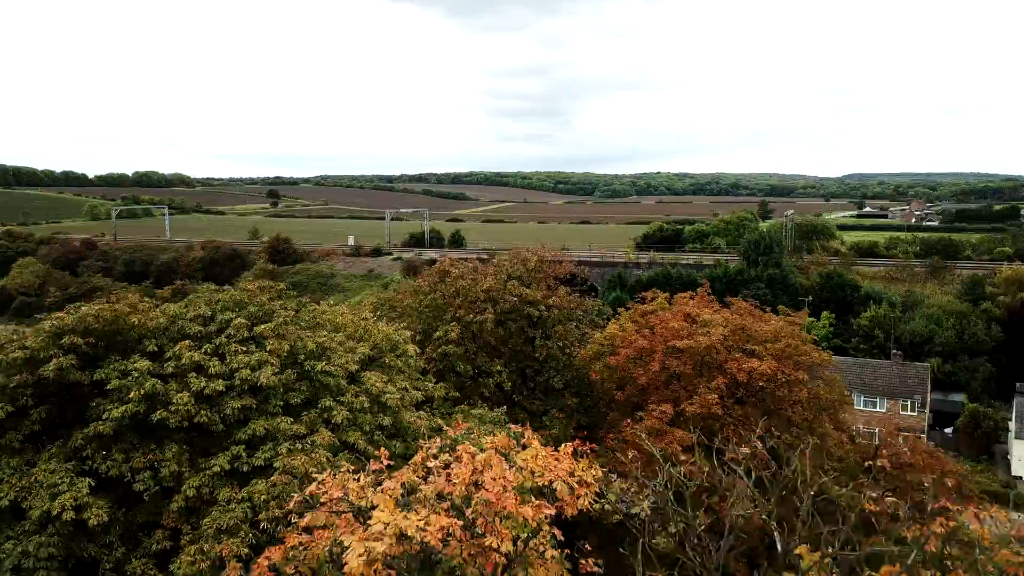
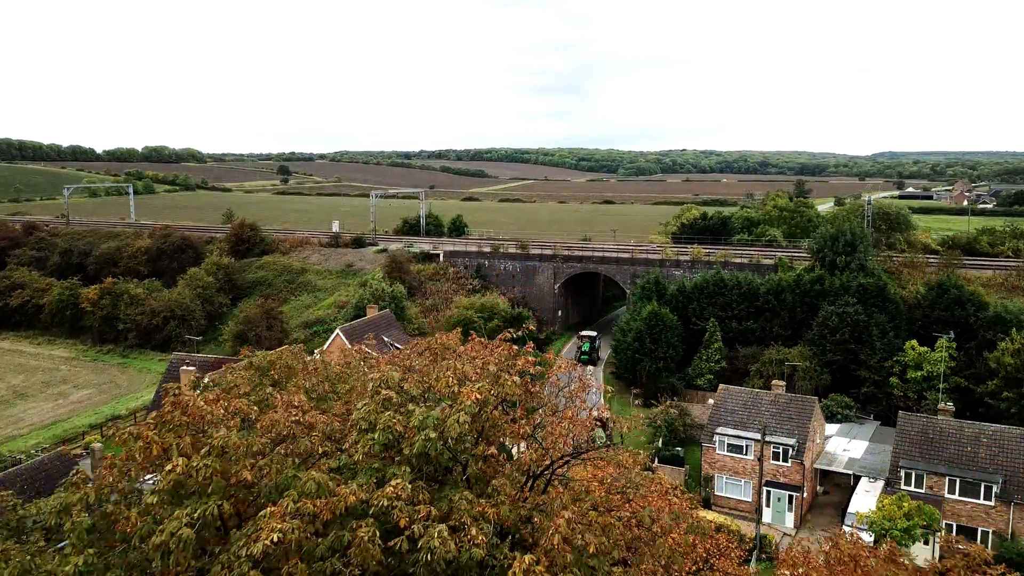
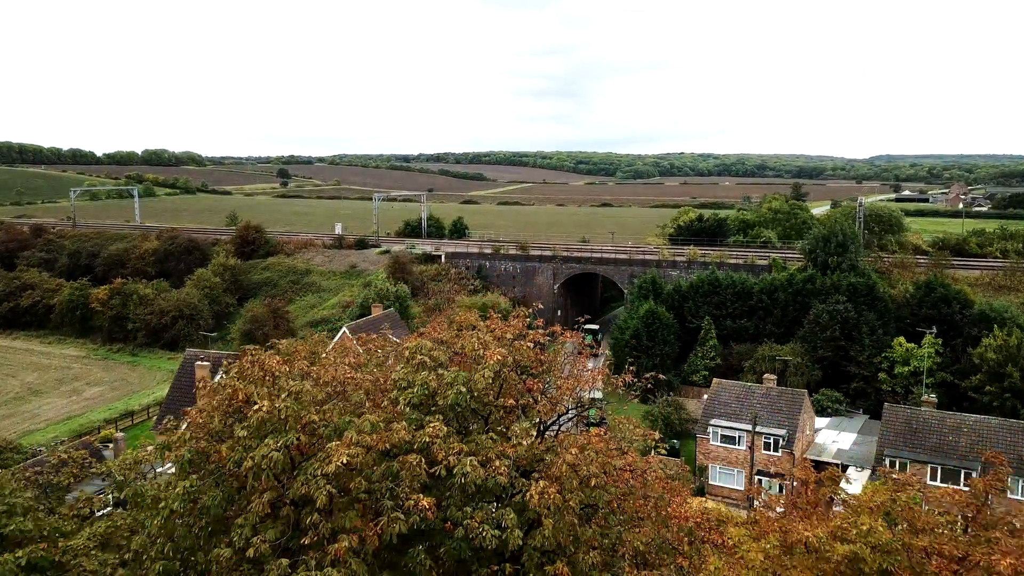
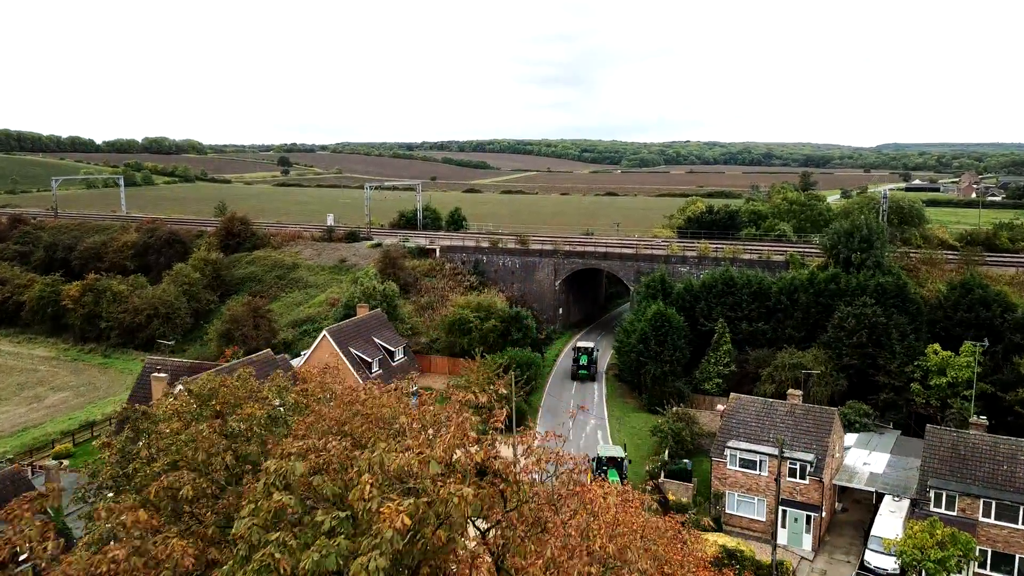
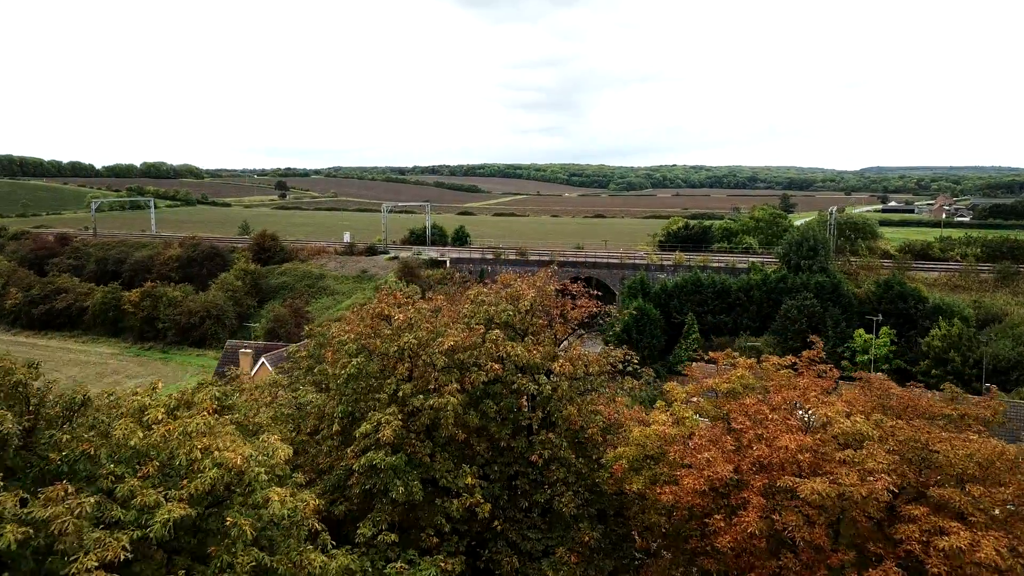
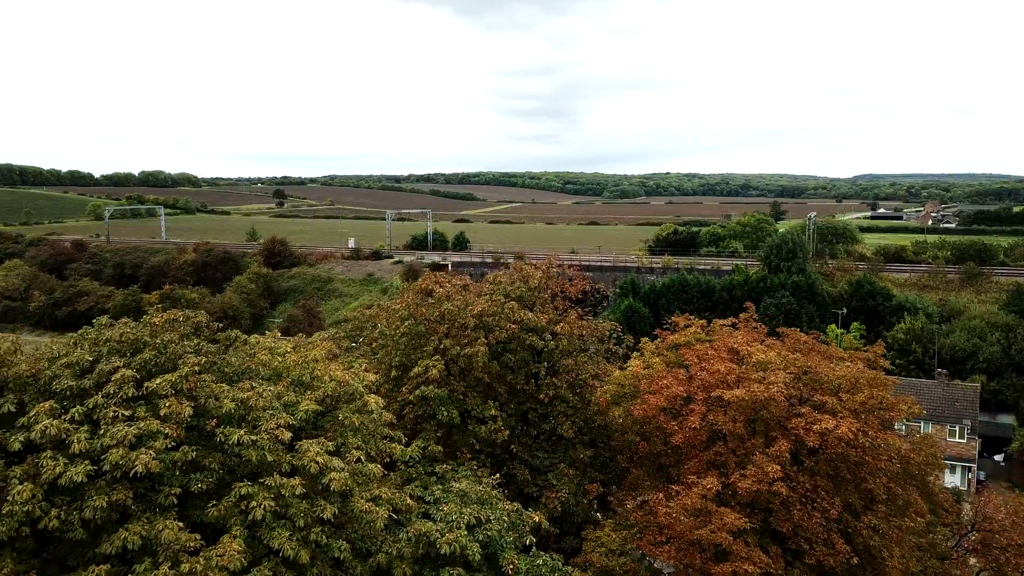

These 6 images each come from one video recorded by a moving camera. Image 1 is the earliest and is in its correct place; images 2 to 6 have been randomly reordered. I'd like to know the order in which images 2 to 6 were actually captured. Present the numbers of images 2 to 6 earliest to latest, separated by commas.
6, 5, 3, 2, 4
